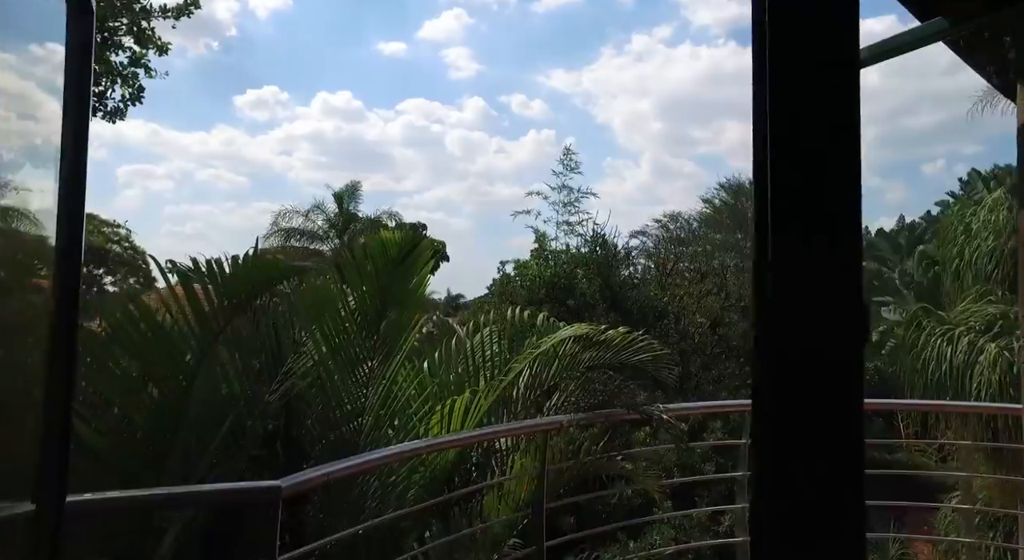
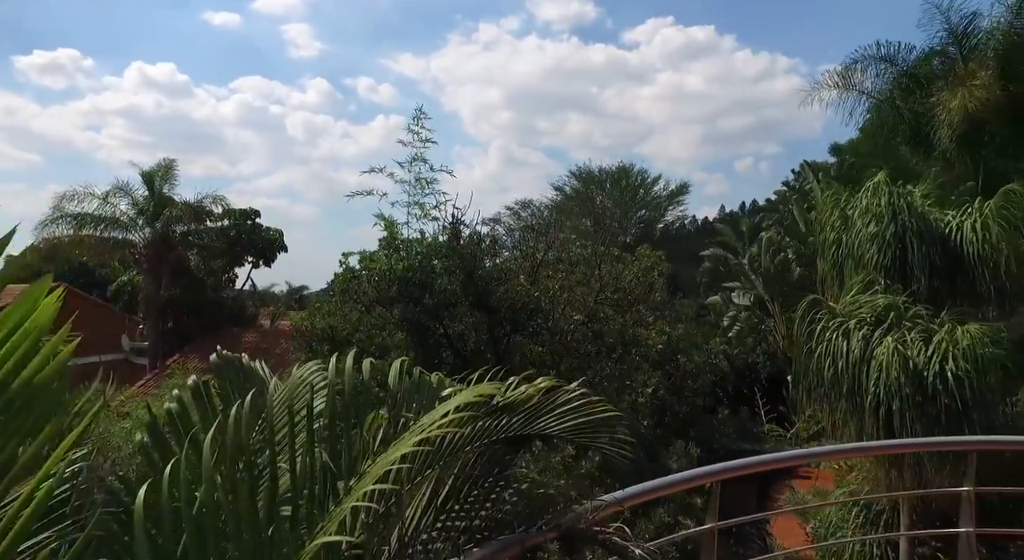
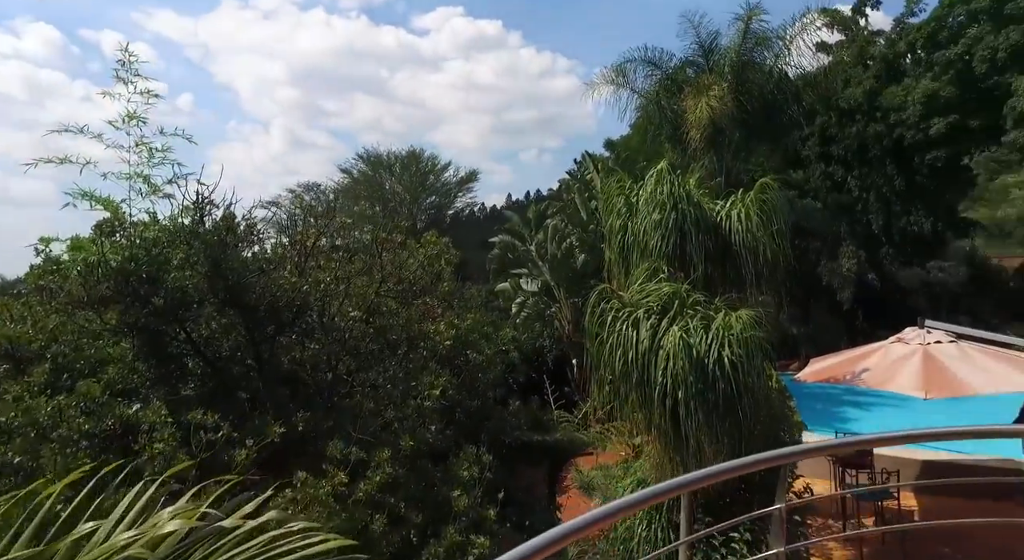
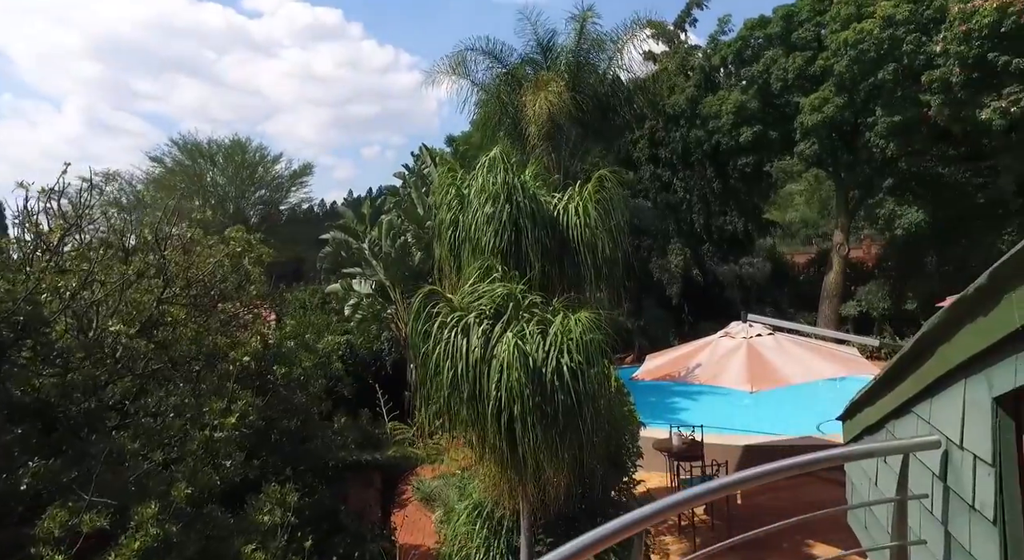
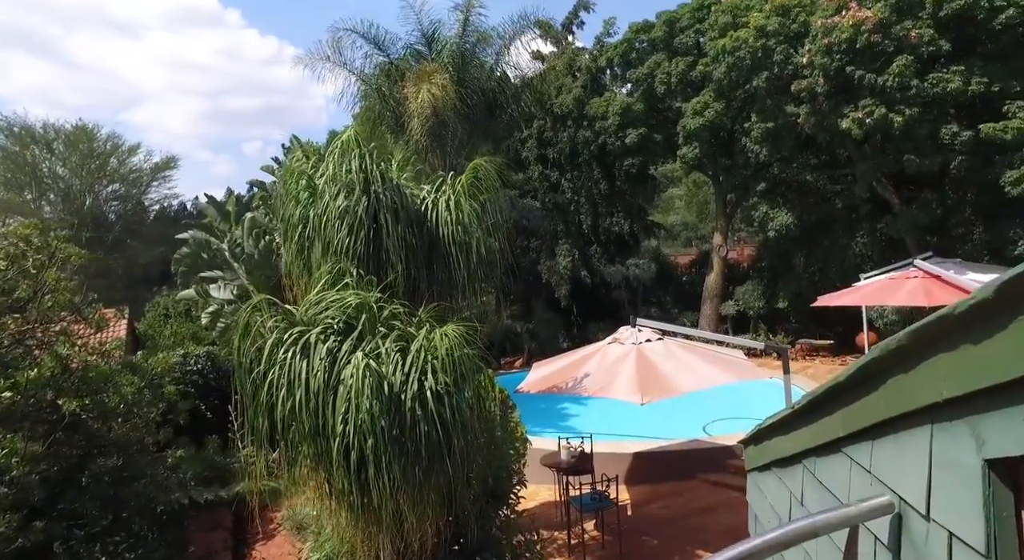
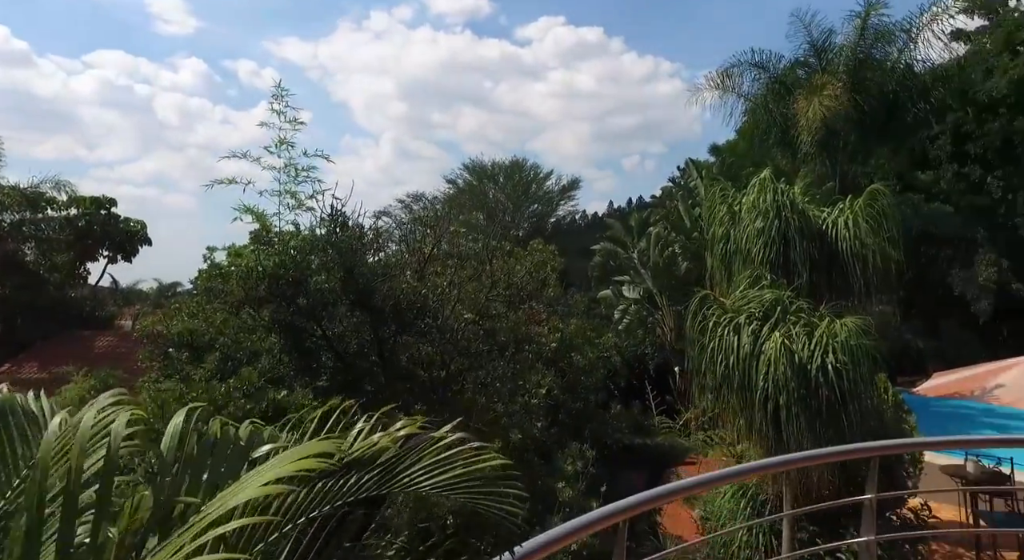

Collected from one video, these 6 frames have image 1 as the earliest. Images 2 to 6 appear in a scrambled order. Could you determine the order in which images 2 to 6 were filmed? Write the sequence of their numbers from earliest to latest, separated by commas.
2, 6, 3, 4, 5
